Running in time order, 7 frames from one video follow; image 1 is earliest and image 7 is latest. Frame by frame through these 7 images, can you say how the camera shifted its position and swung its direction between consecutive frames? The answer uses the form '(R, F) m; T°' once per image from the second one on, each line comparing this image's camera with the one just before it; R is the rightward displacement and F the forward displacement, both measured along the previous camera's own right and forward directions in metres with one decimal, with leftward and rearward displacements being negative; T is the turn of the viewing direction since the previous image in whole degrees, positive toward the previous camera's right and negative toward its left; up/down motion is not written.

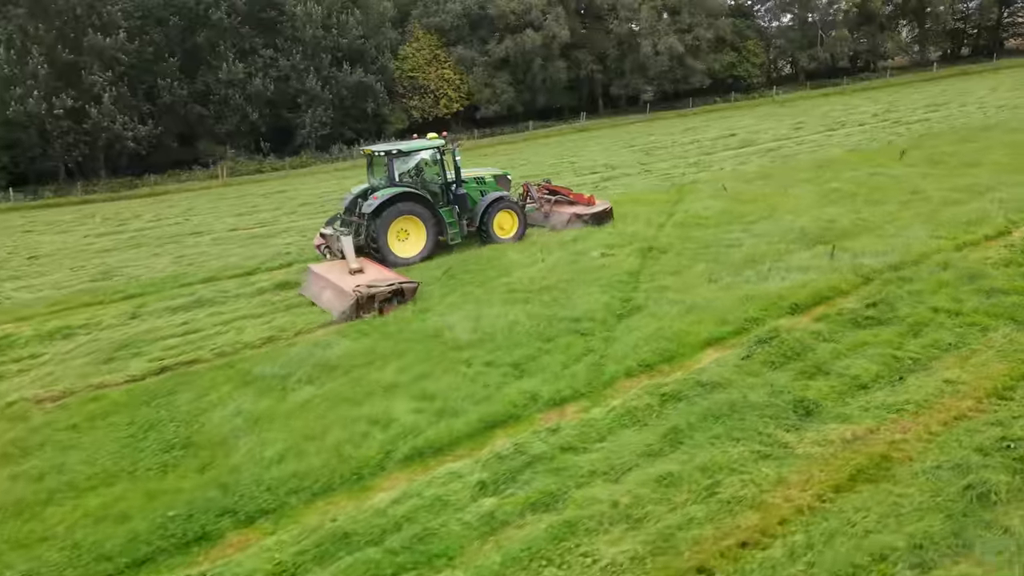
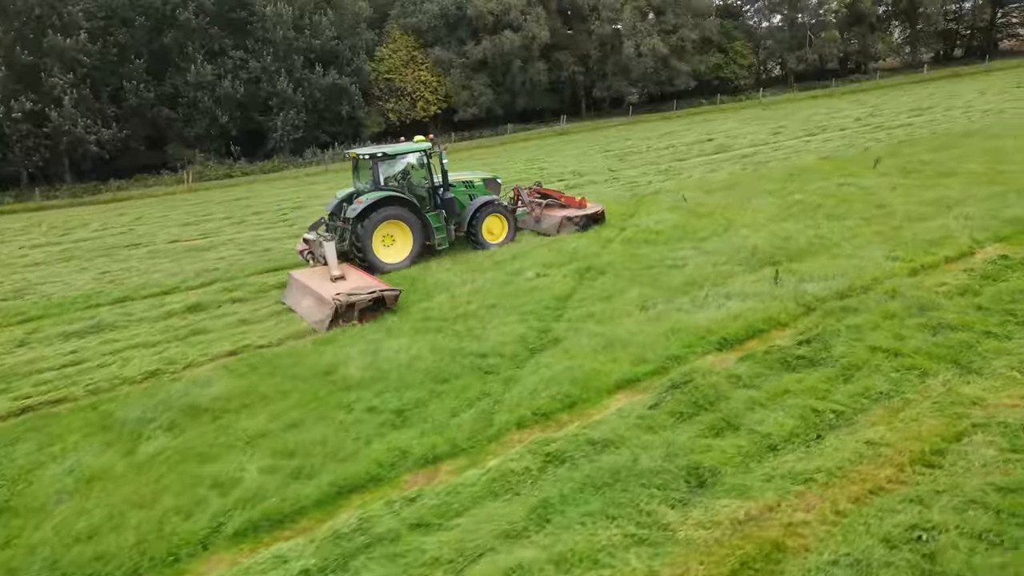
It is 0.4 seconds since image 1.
(+0.9, +0.7) m; 0°
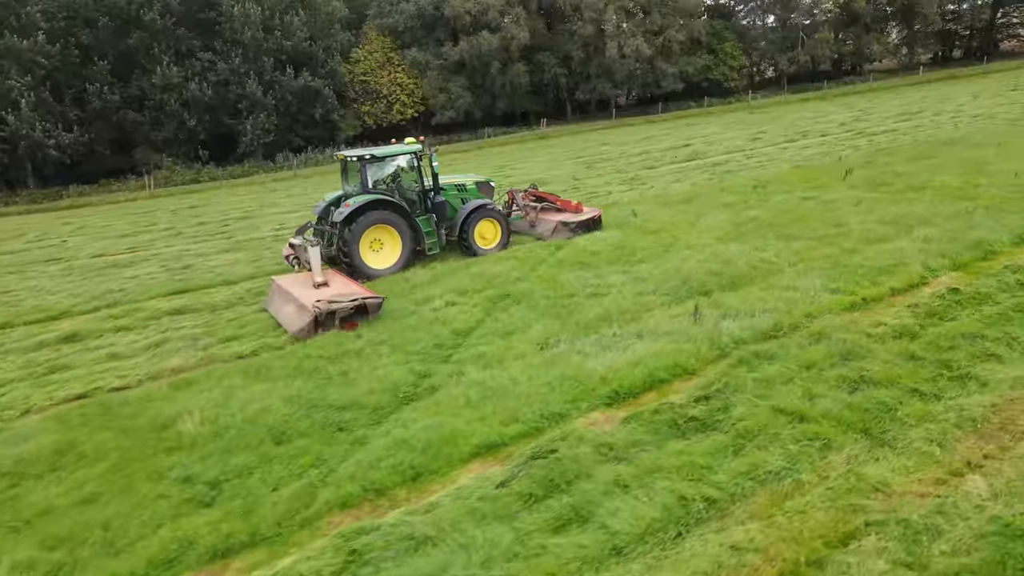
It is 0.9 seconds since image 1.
(+1.1, +0.9) m; -1°
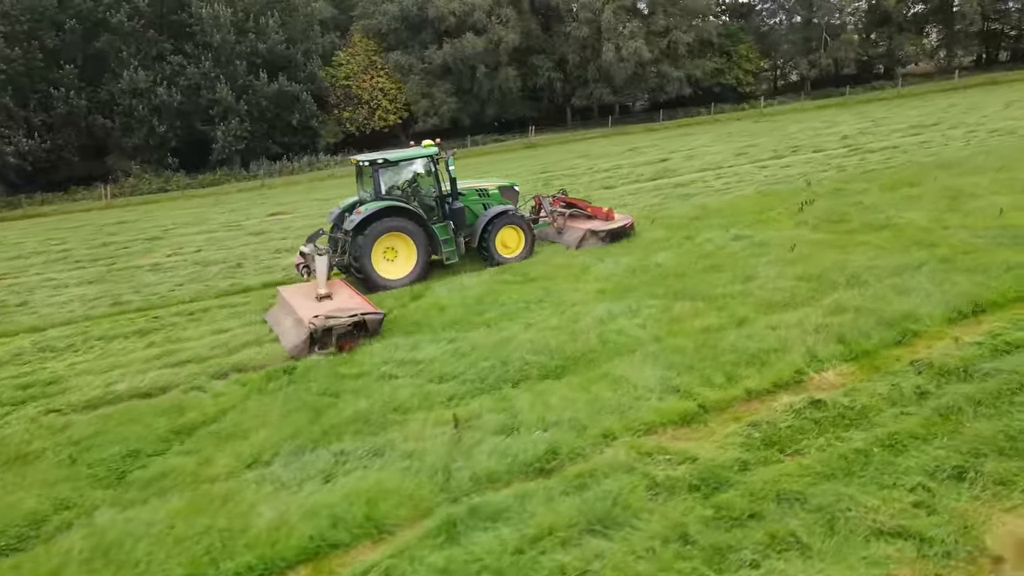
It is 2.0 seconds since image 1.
(+2.3, +1.8) m; -4°
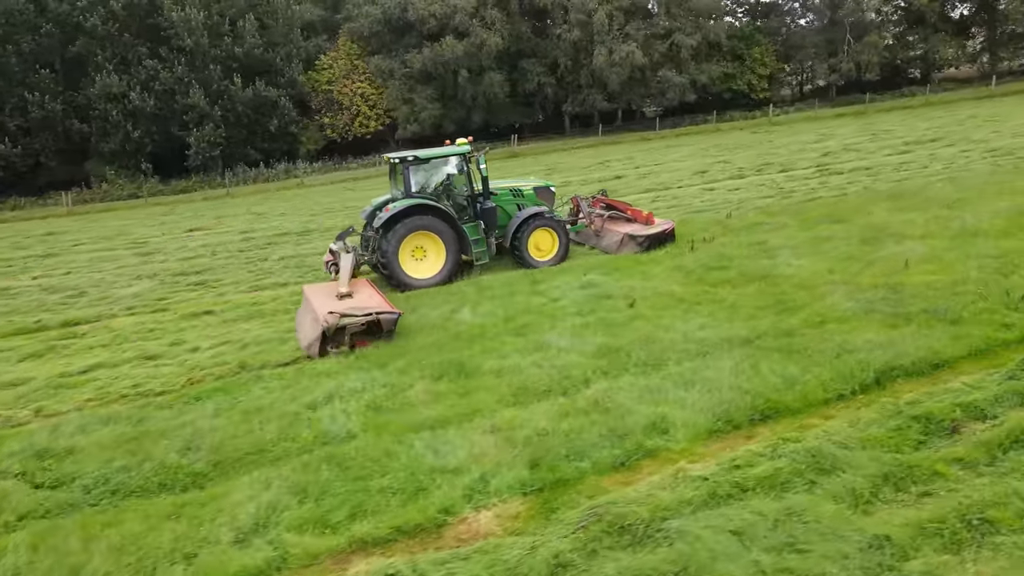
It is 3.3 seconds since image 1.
(+2.8, +1.5) m; -5°
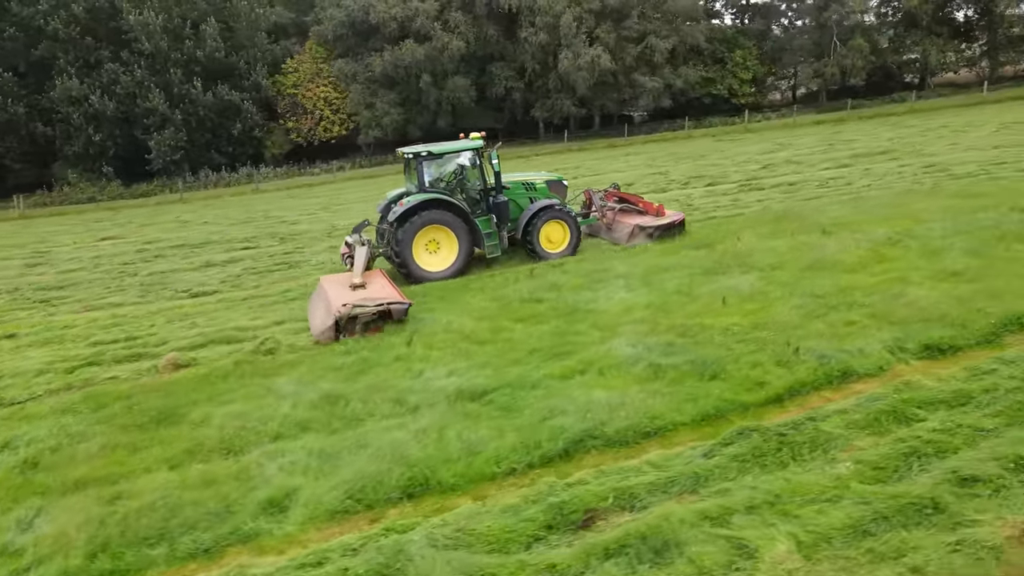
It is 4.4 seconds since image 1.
(+2.5, +0.7) m; -3°
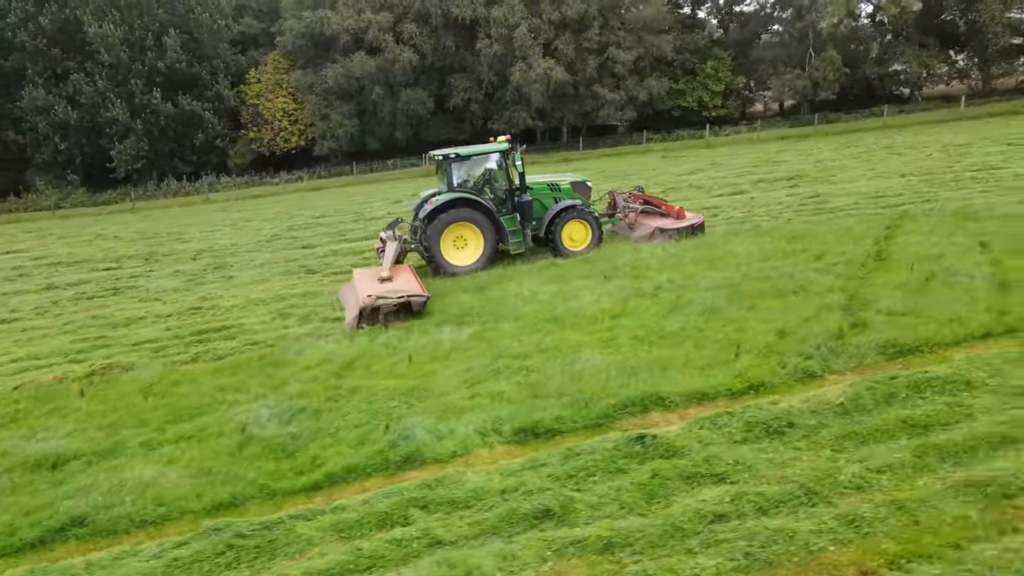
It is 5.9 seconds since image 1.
(+3.4, +0.4) m; -4°
